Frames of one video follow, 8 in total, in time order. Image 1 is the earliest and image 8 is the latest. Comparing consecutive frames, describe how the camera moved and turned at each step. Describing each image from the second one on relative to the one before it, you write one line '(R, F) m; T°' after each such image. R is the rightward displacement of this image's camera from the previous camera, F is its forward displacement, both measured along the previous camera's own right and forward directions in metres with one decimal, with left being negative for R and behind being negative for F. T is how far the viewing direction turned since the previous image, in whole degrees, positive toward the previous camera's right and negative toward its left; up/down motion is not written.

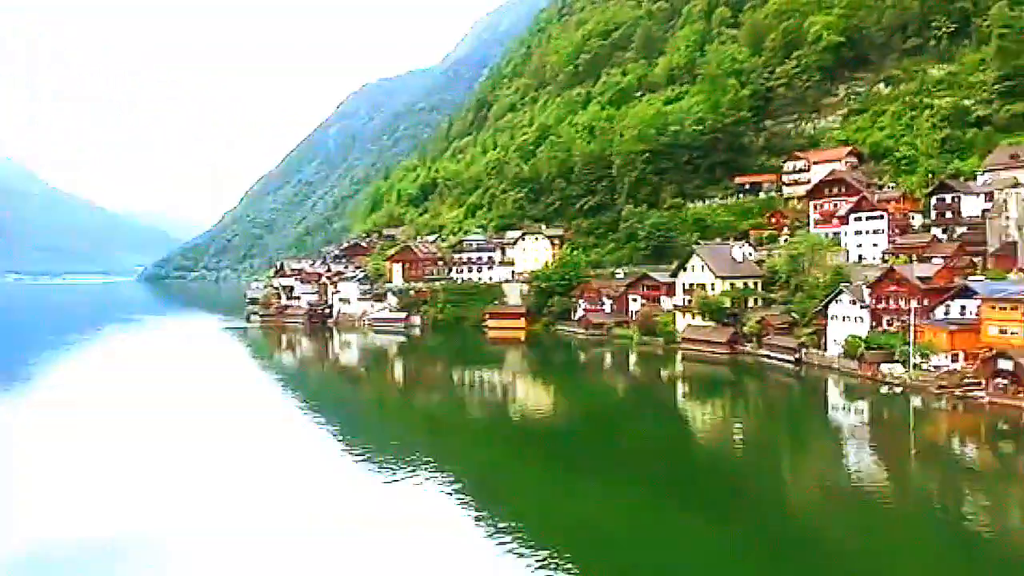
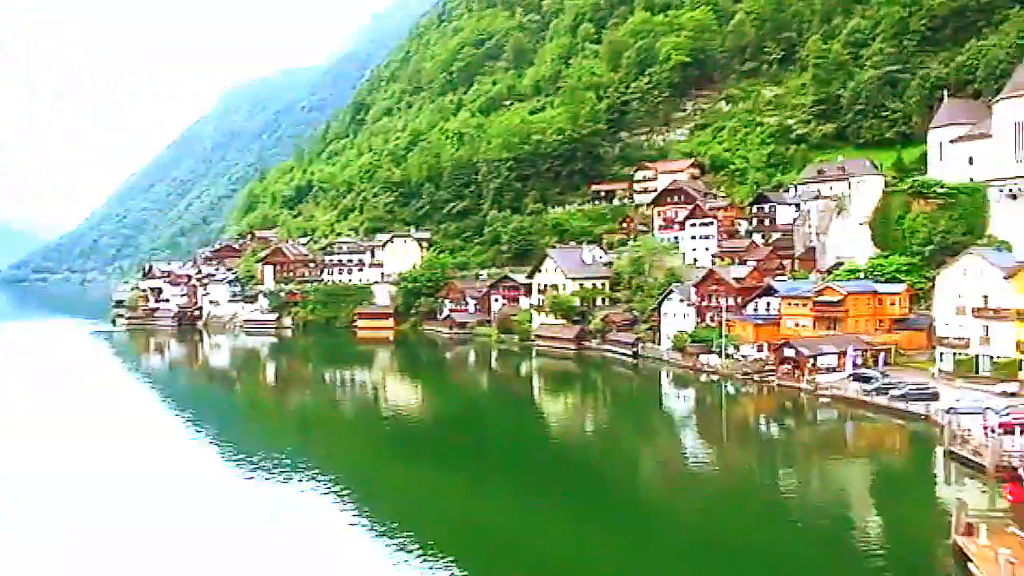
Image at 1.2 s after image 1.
(+1.2, -2.6) m; +8°
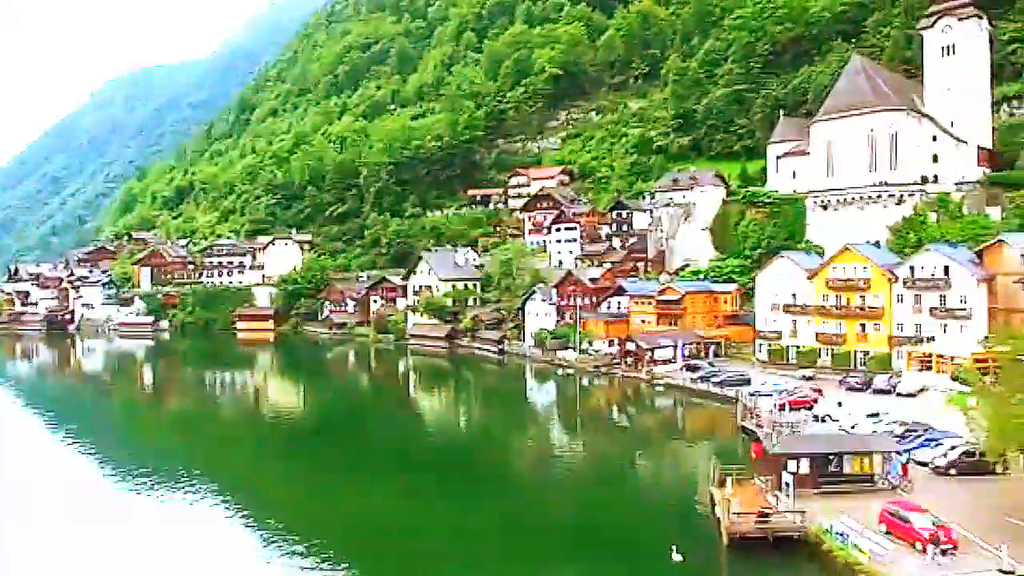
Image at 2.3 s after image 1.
(+1.1, -2.3) m; +7°
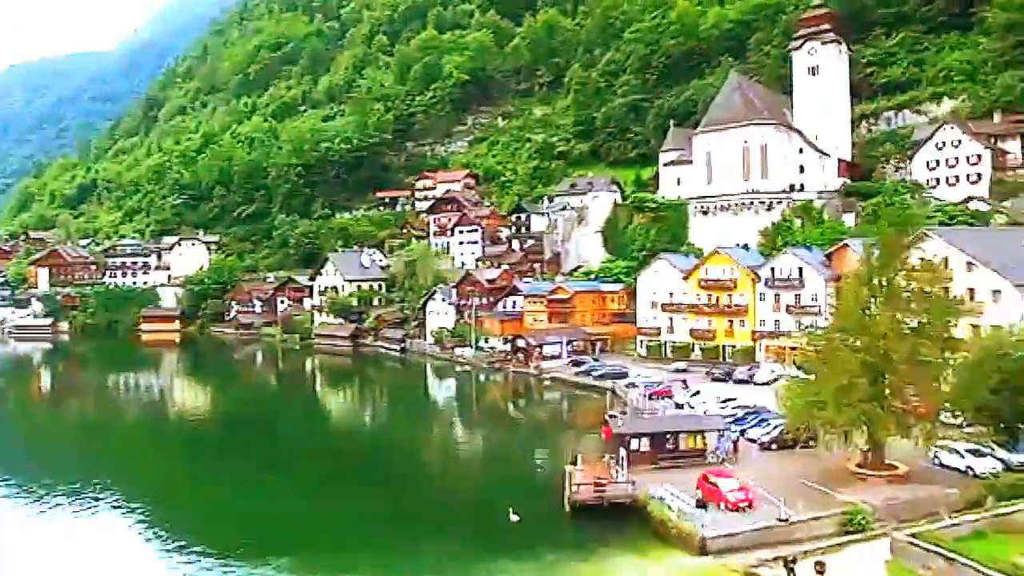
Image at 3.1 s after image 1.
(+0.9, -1.7) m; +5°
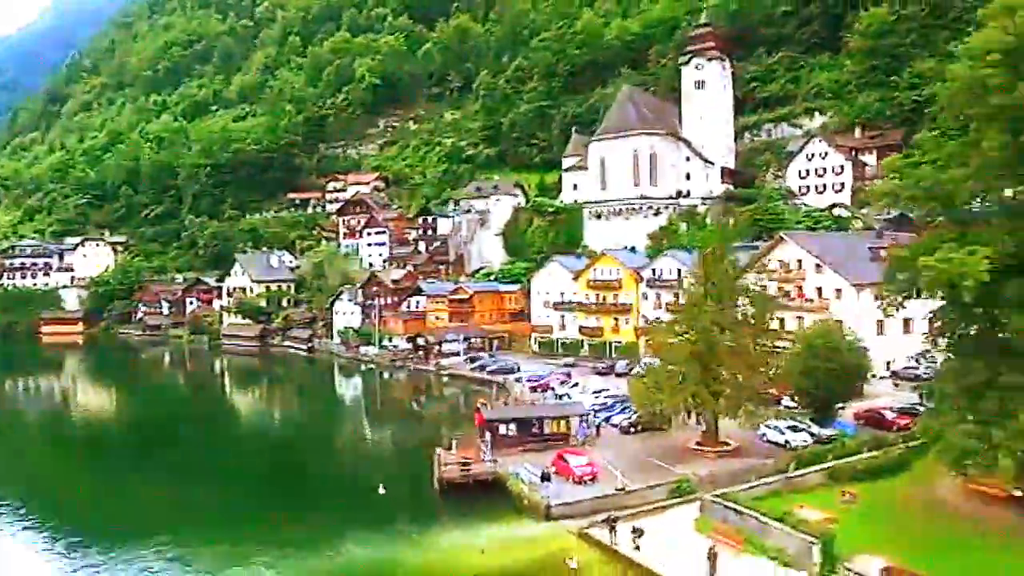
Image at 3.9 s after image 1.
(+1.0, -1.6) m; +5°
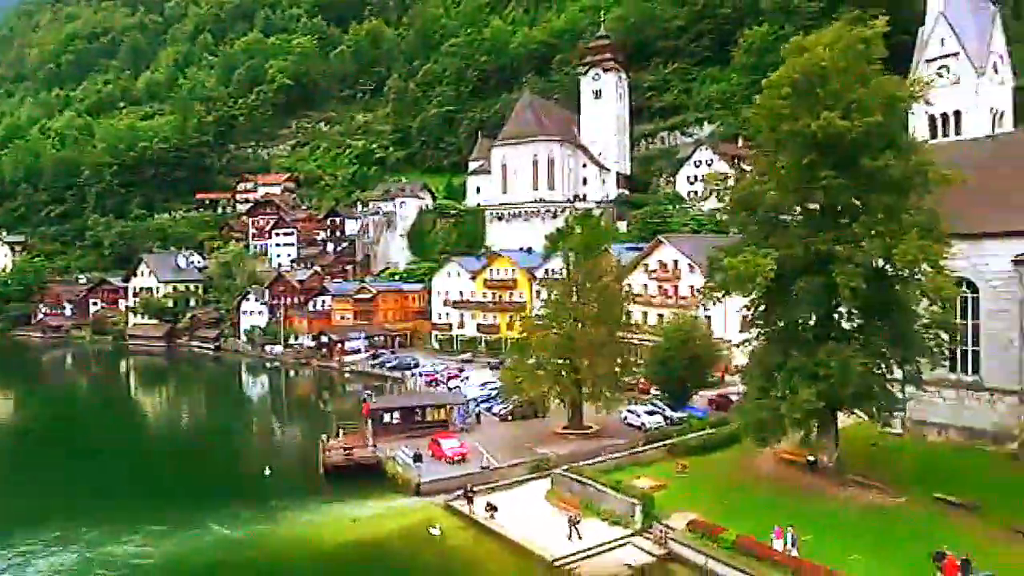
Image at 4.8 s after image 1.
(+1.0, -1.6) m; +5°
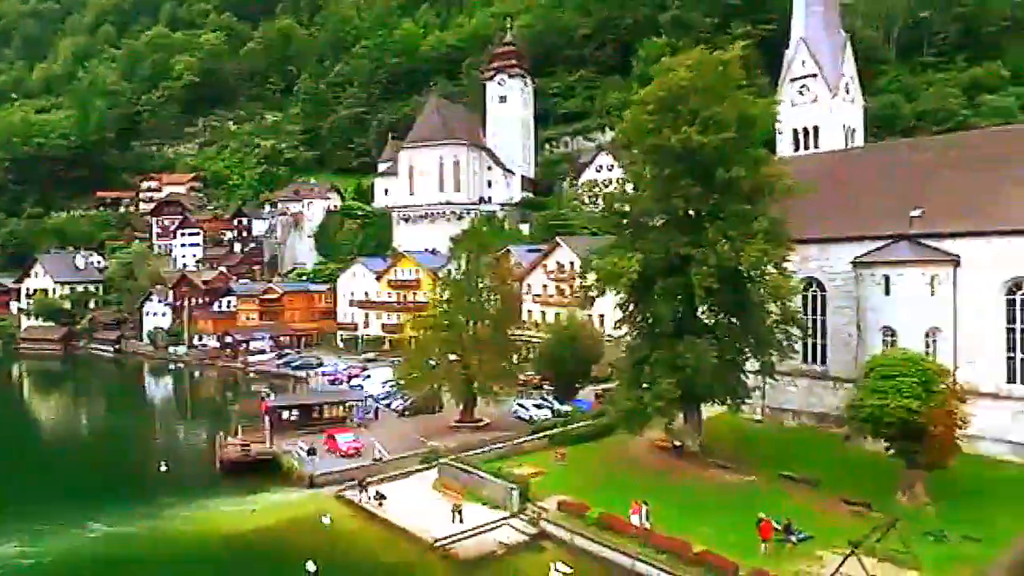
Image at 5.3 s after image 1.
(+0.6, -1.0) m; +6°
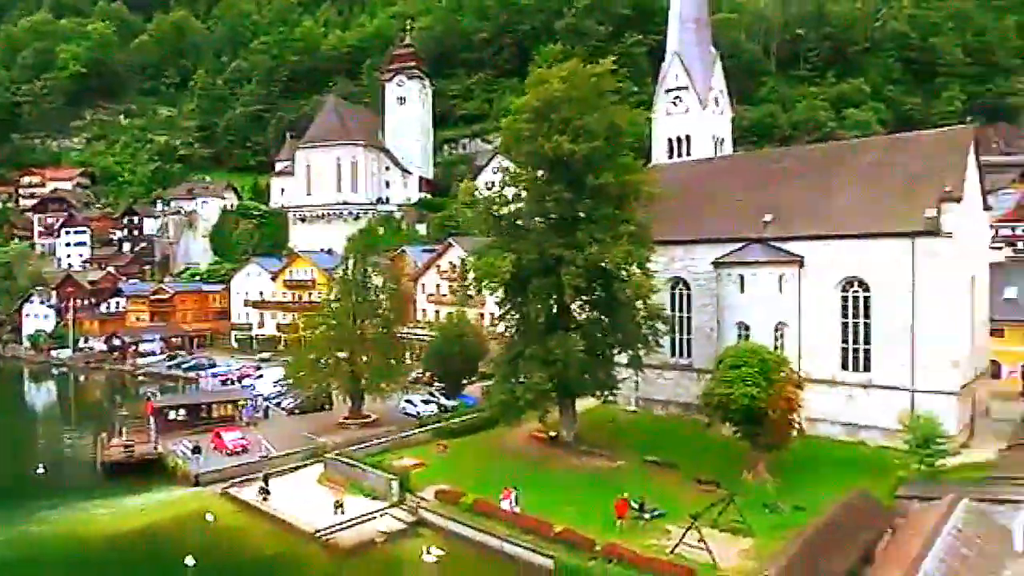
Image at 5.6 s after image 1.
(+0.5, -0.7) m; +6°
